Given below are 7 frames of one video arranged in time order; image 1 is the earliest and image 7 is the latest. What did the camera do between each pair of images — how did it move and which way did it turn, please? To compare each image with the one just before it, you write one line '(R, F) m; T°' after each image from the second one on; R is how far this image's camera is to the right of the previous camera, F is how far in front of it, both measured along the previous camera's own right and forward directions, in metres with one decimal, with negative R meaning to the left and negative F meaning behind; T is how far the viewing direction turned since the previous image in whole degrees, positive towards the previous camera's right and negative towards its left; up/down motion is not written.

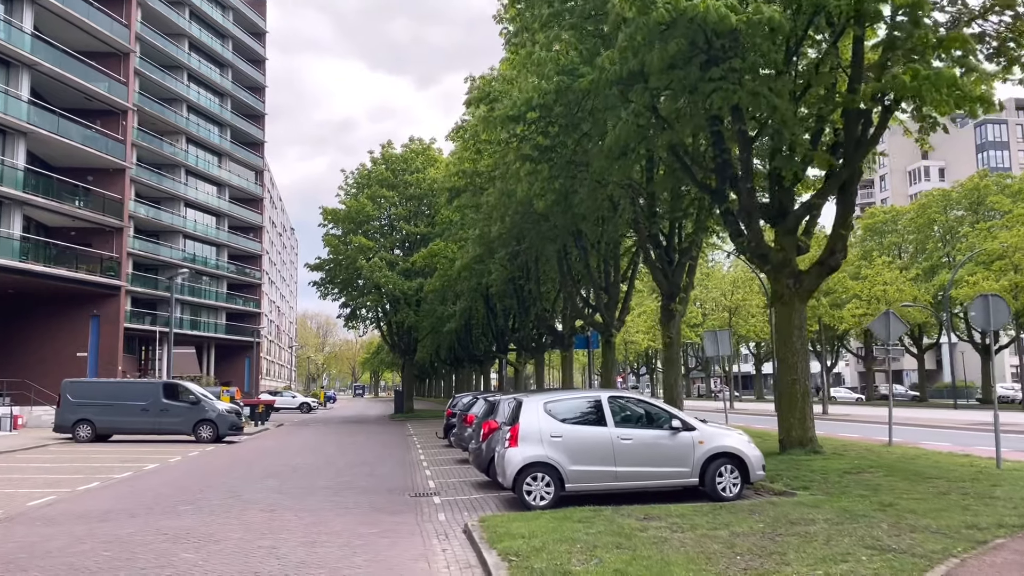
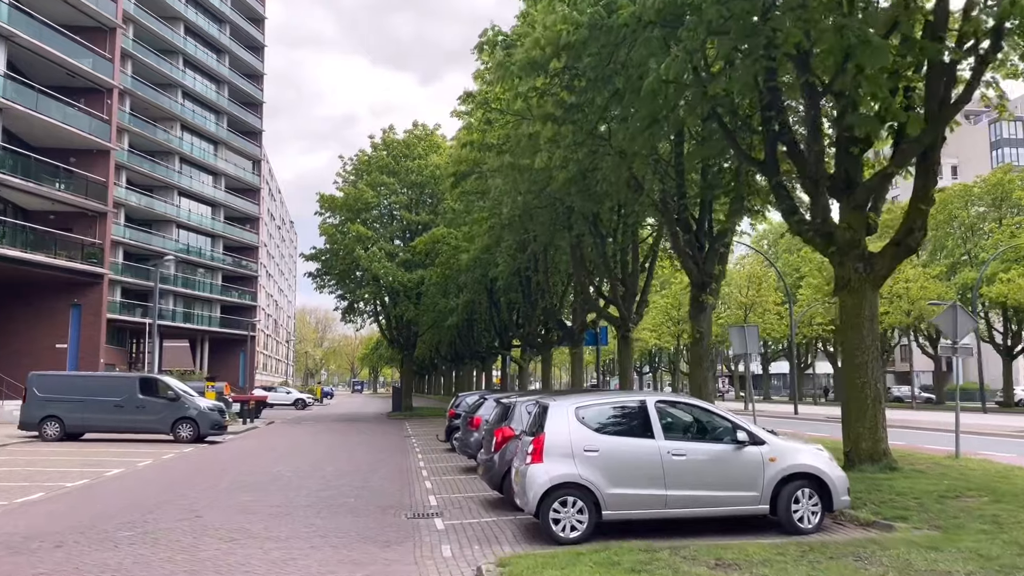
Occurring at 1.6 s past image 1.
(-0.2, +2.0) m; 0°
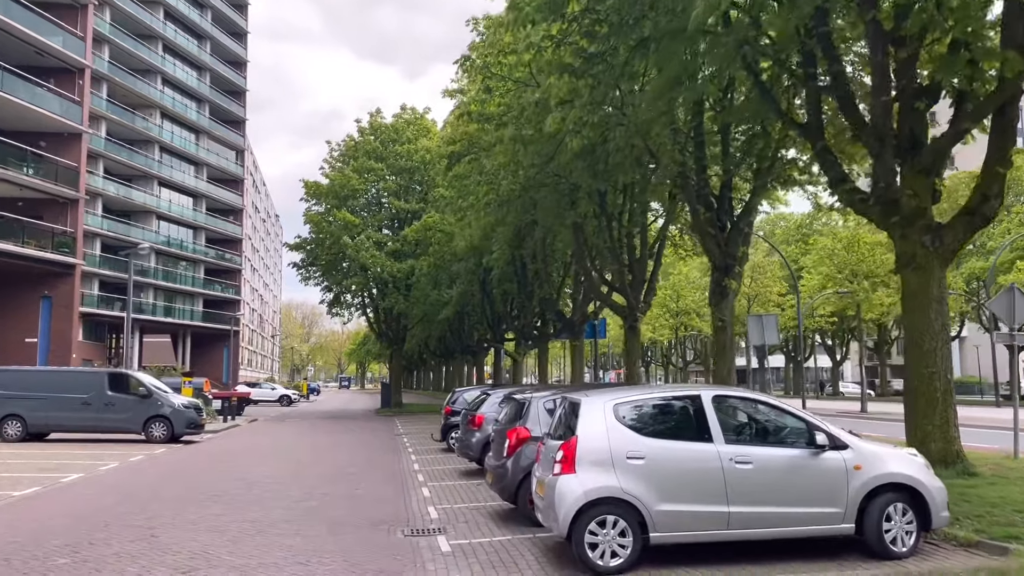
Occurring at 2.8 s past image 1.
(-0.3, +1.5) m; +1°
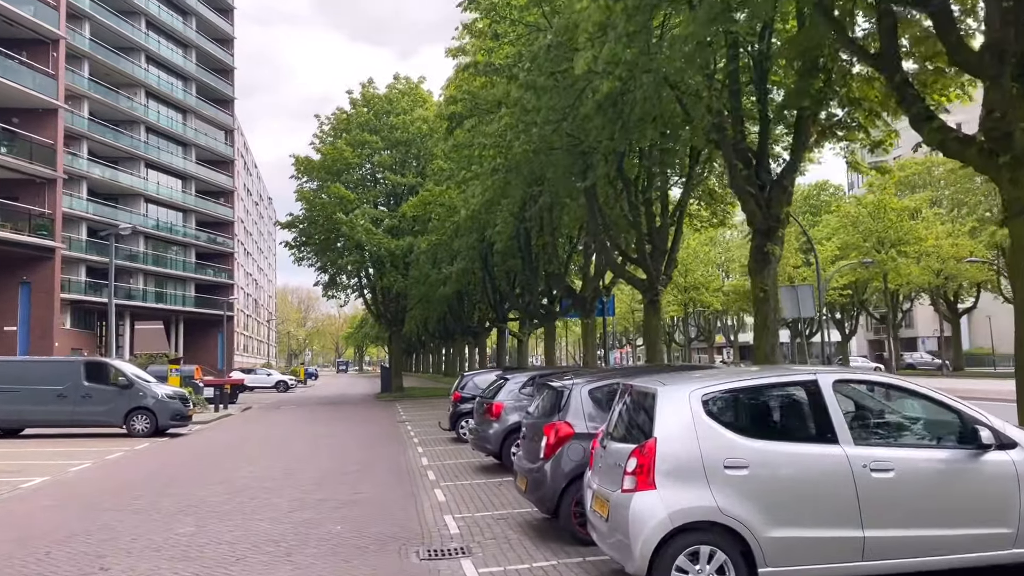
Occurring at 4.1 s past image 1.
(-0.3, +1.7) m; 0°
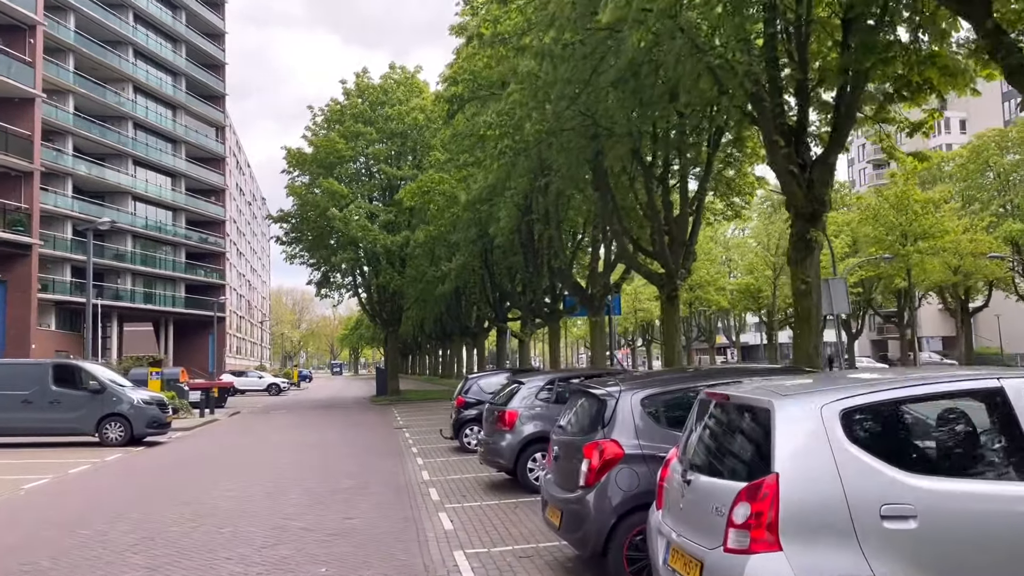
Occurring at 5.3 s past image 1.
(-0.2, +1.5) m; 0°
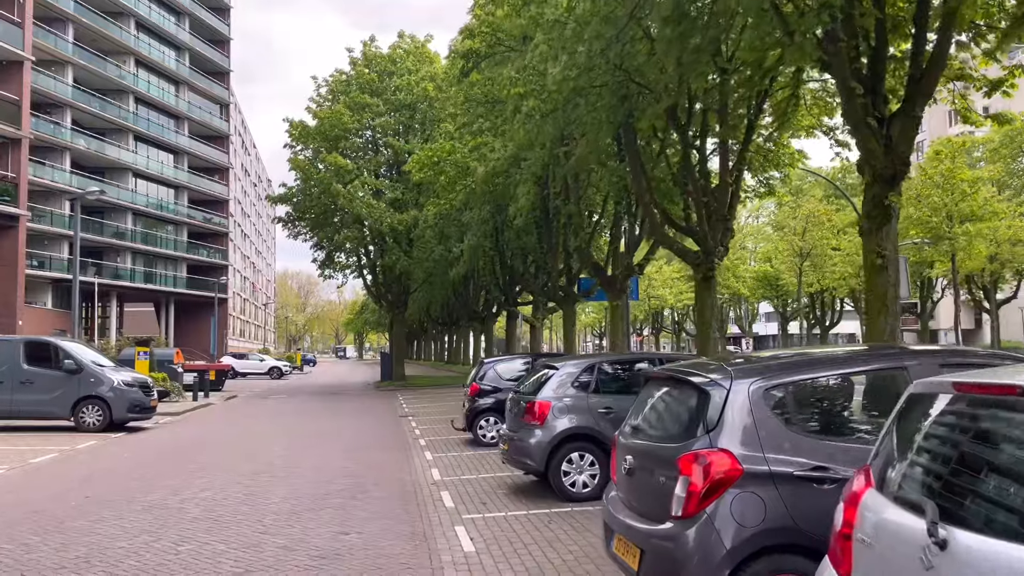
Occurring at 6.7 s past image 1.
(-0.3, +1.7) m; 0°
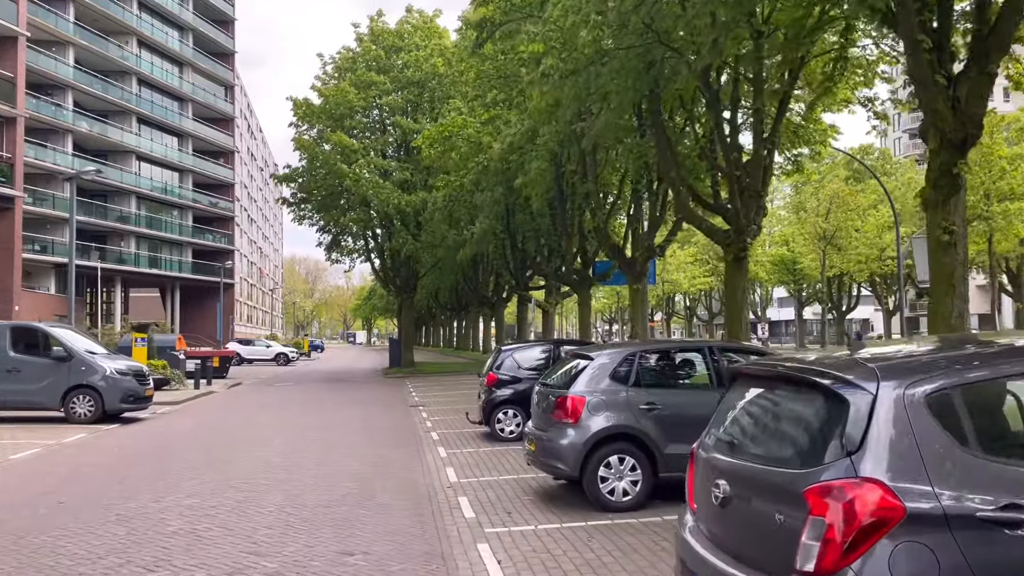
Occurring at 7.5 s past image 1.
(-0.2, +1.0) m; -1°
